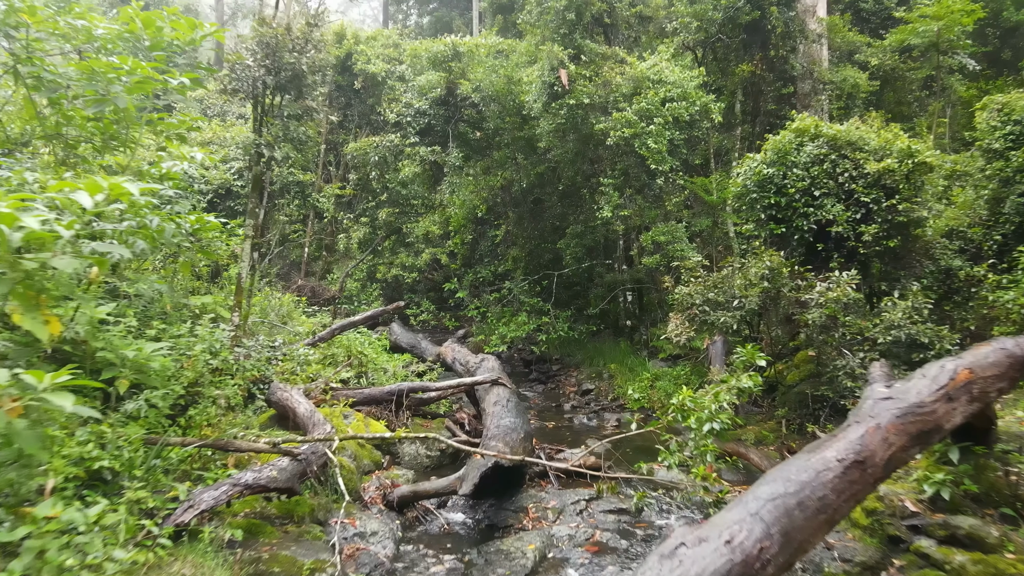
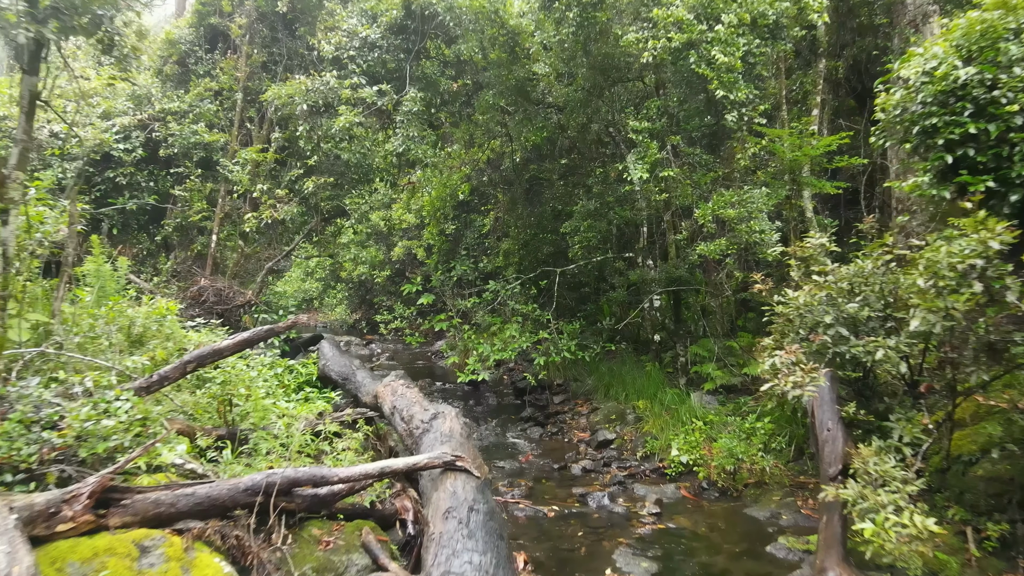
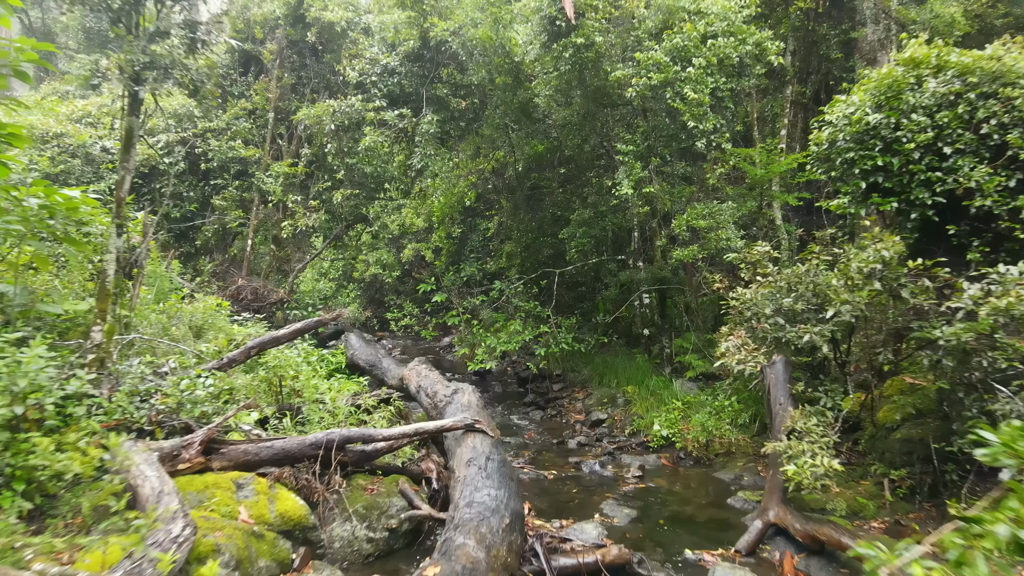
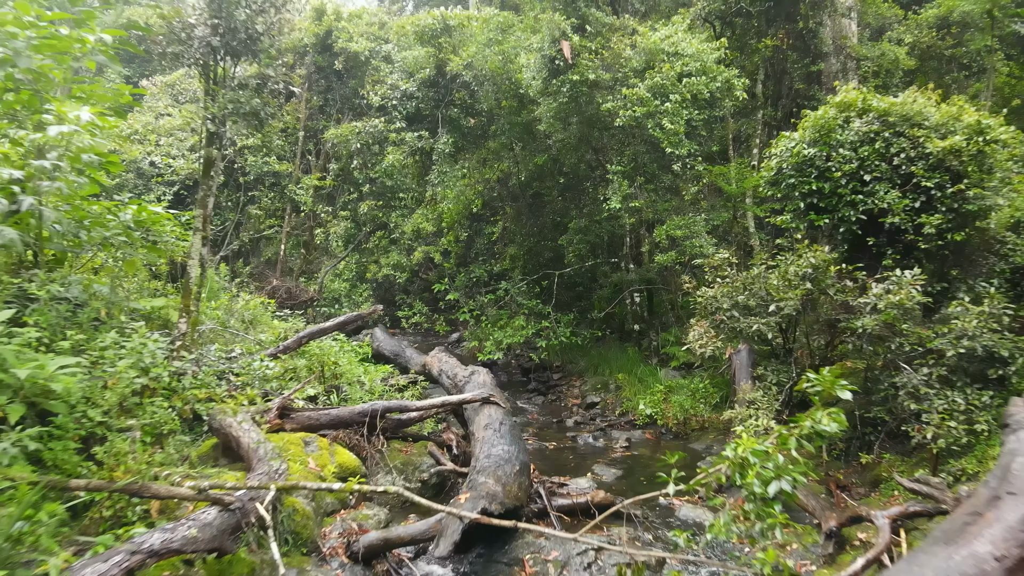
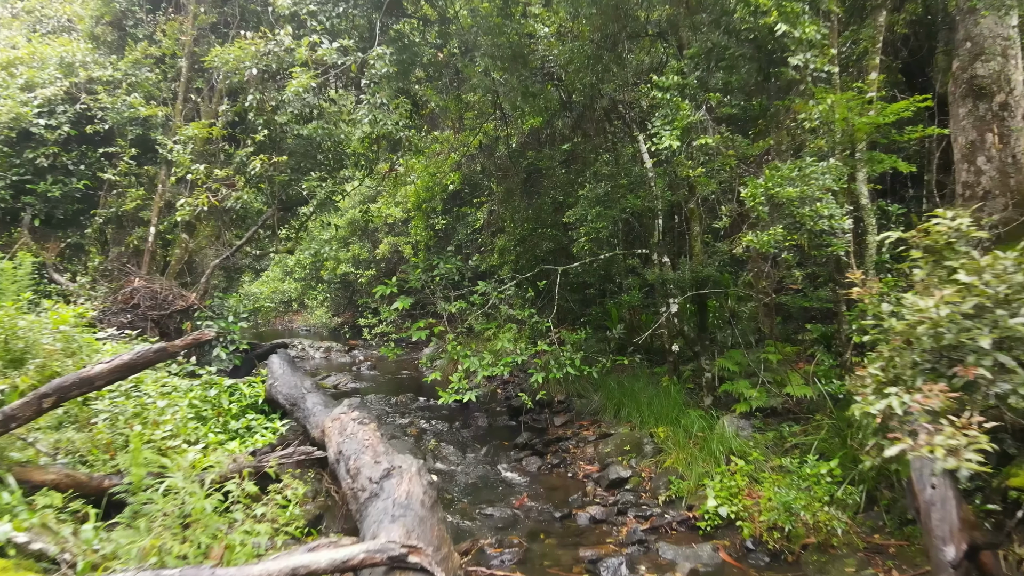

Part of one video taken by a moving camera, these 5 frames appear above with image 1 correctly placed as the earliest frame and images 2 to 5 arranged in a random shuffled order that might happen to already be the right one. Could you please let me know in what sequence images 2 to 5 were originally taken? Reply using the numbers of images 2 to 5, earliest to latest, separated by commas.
4, 3, 2, 5
